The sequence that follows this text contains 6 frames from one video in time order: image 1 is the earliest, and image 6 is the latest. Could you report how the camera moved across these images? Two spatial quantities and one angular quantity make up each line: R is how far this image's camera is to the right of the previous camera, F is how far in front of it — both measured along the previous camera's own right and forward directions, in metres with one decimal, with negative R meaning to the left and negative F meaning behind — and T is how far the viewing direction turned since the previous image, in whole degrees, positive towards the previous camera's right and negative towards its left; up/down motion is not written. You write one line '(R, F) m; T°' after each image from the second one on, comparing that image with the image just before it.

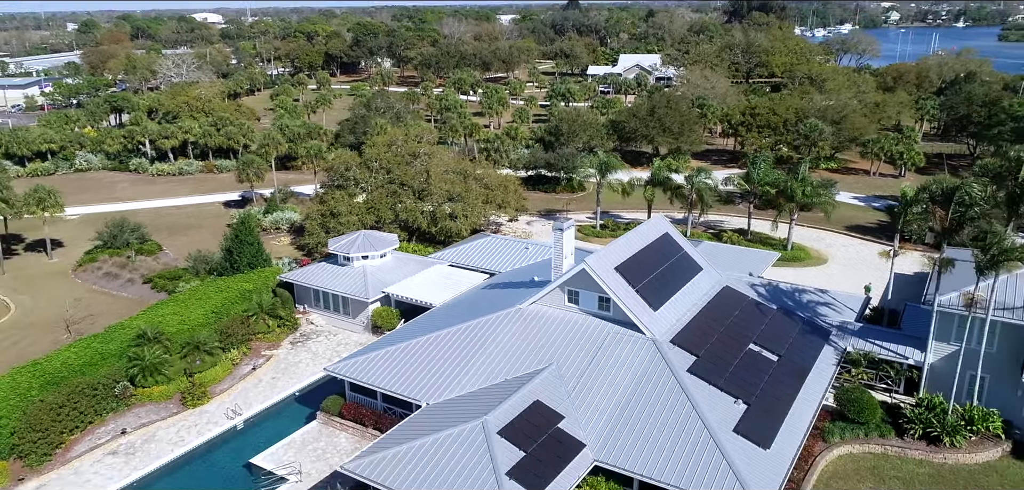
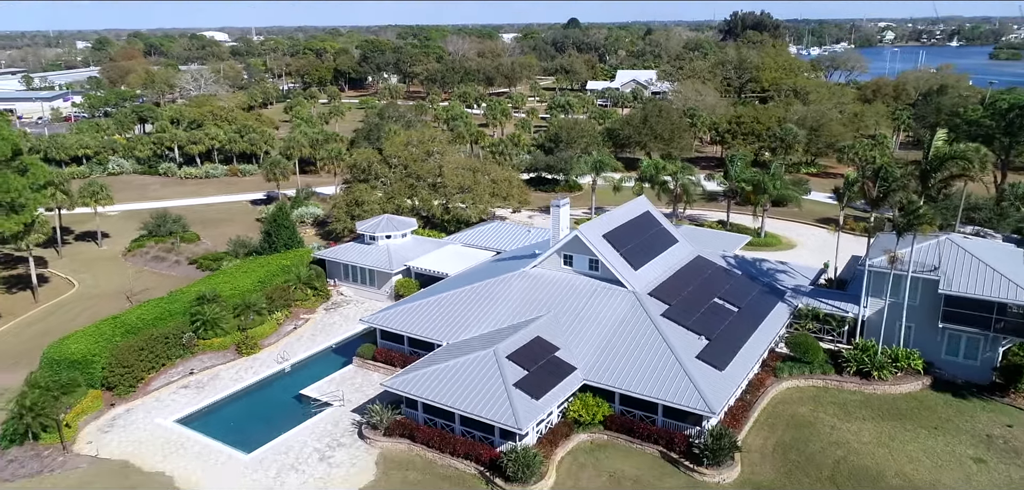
(-0.1, -4.8) m; 0°
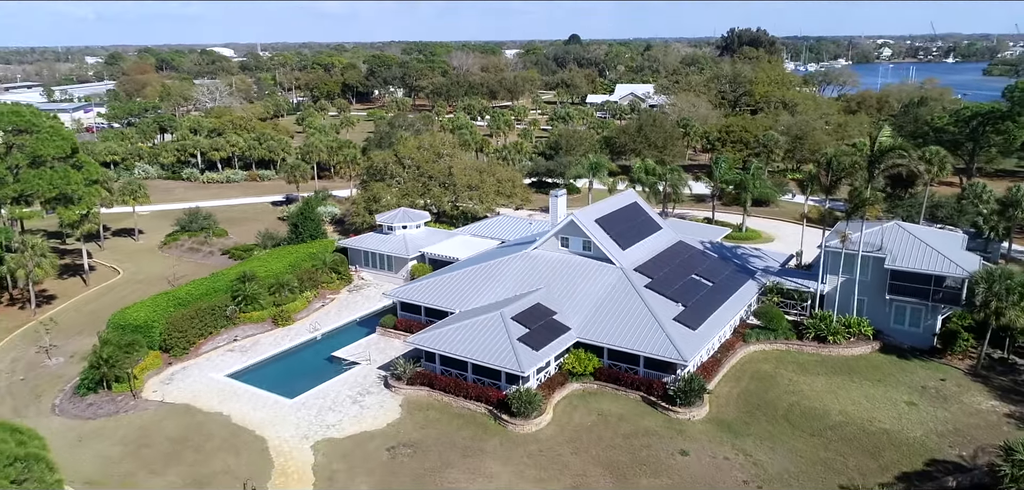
(-0.1, -4.2) m; 0°
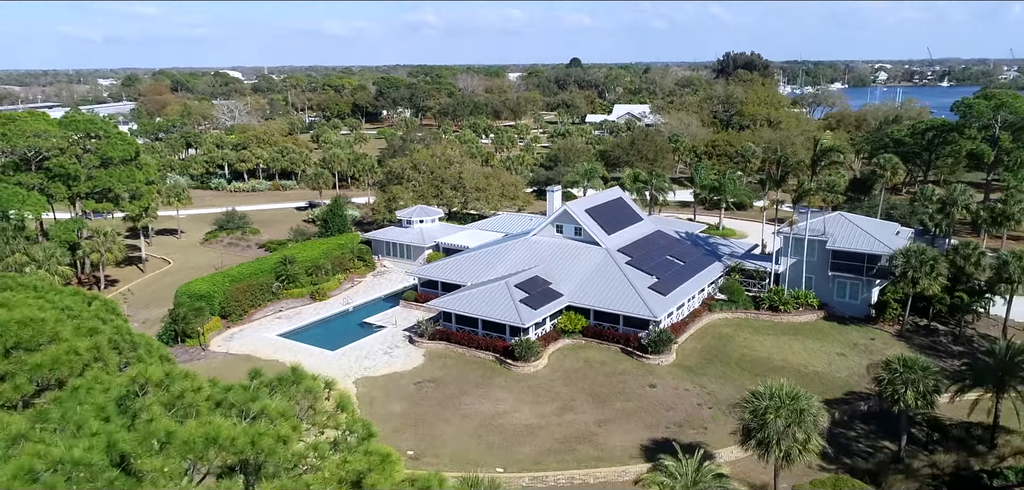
(0.0, -6.0) m; 0°
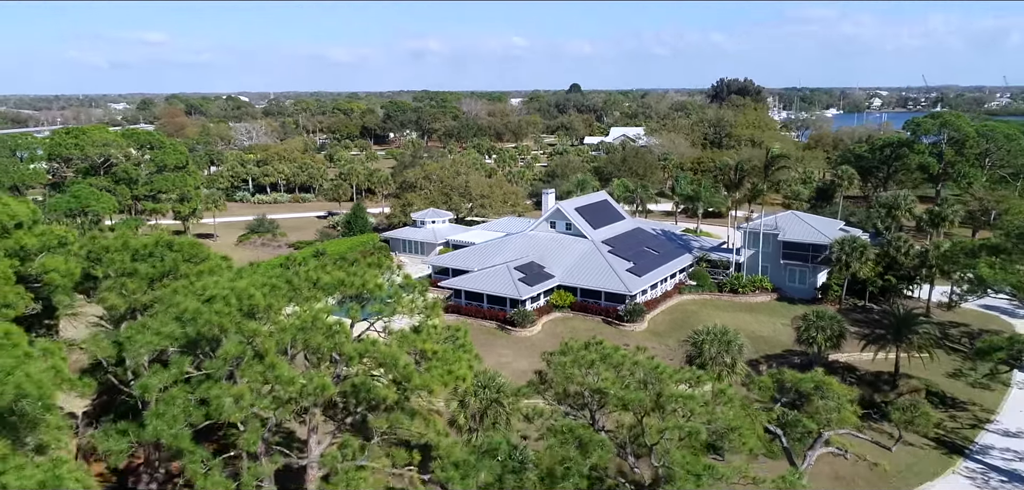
(+0.1, -6.7) m; 0°
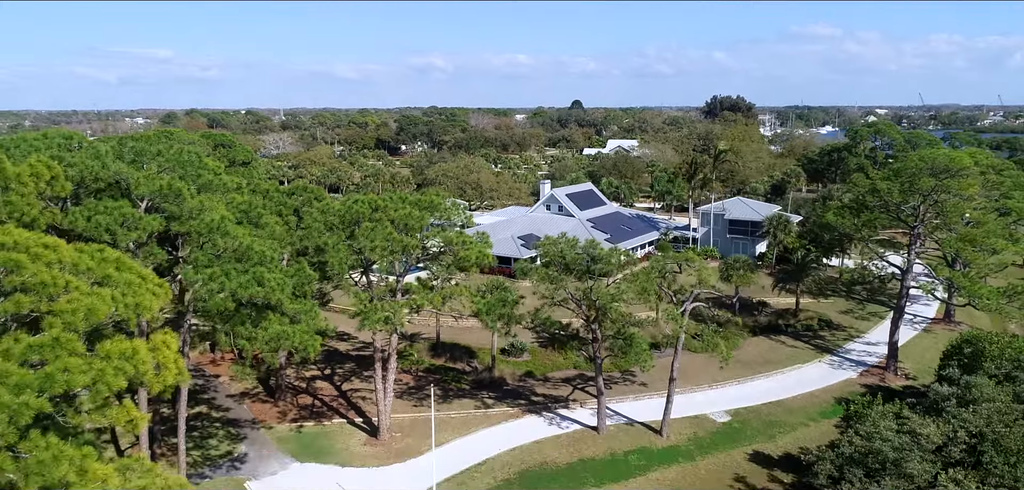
(0.0, -11.7) m; 0°
